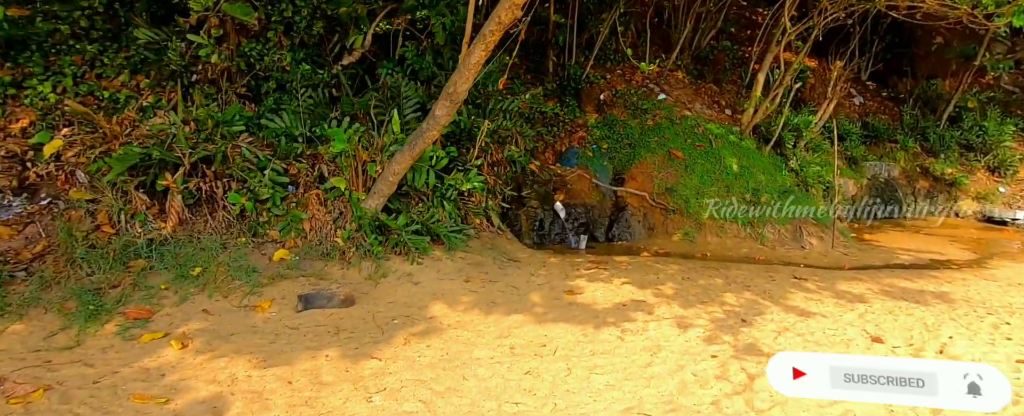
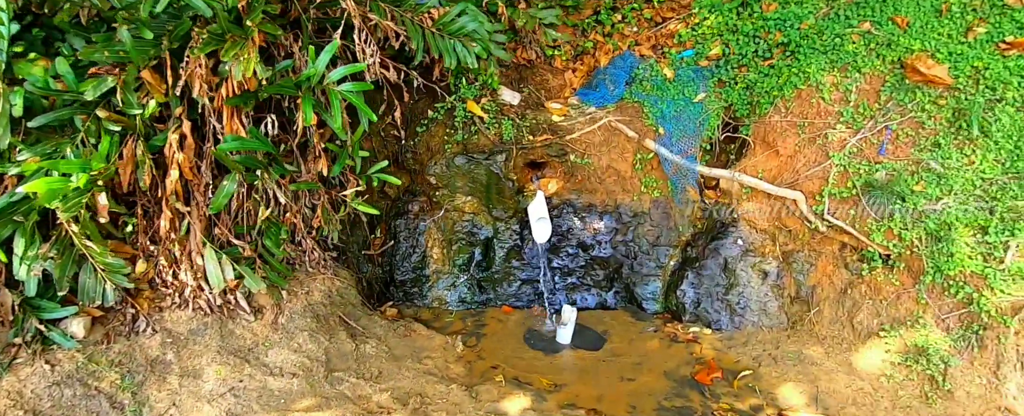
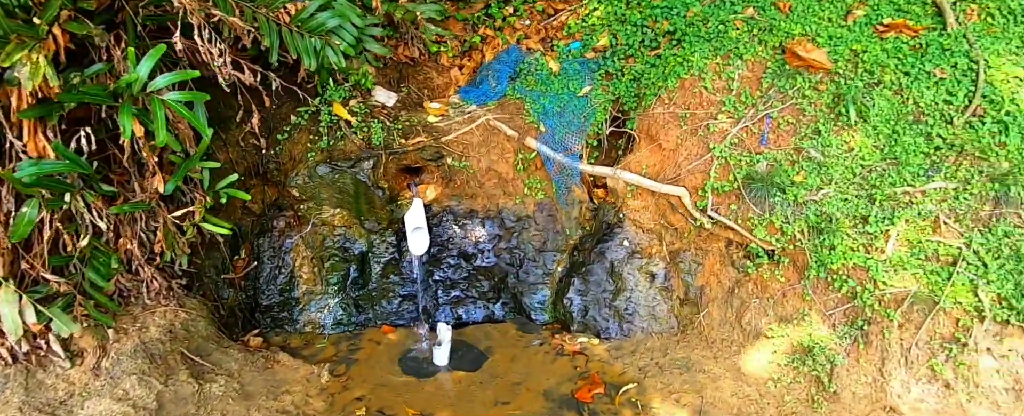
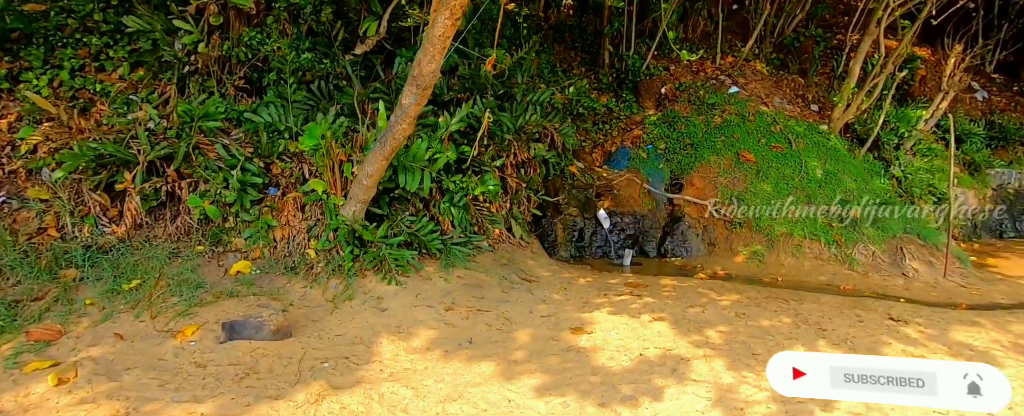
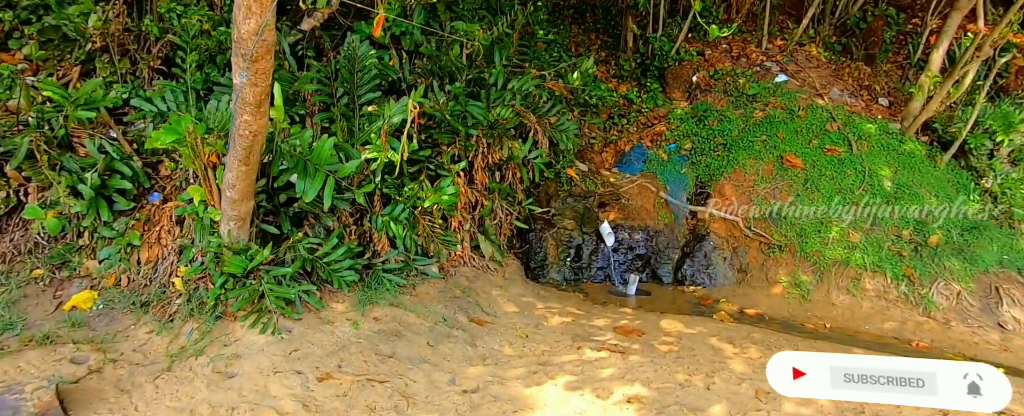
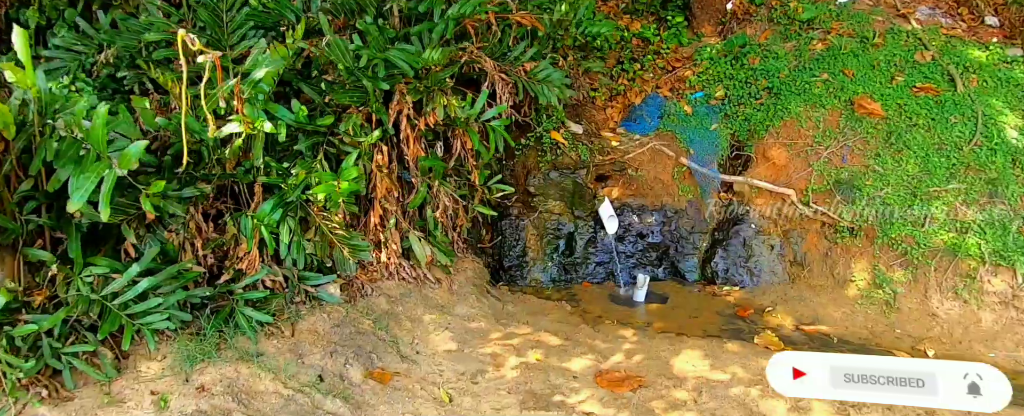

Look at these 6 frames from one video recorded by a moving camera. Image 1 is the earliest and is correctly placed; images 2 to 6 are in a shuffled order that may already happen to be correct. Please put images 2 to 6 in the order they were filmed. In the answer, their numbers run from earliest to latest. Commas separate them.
4, 5, 6, 2, 3
